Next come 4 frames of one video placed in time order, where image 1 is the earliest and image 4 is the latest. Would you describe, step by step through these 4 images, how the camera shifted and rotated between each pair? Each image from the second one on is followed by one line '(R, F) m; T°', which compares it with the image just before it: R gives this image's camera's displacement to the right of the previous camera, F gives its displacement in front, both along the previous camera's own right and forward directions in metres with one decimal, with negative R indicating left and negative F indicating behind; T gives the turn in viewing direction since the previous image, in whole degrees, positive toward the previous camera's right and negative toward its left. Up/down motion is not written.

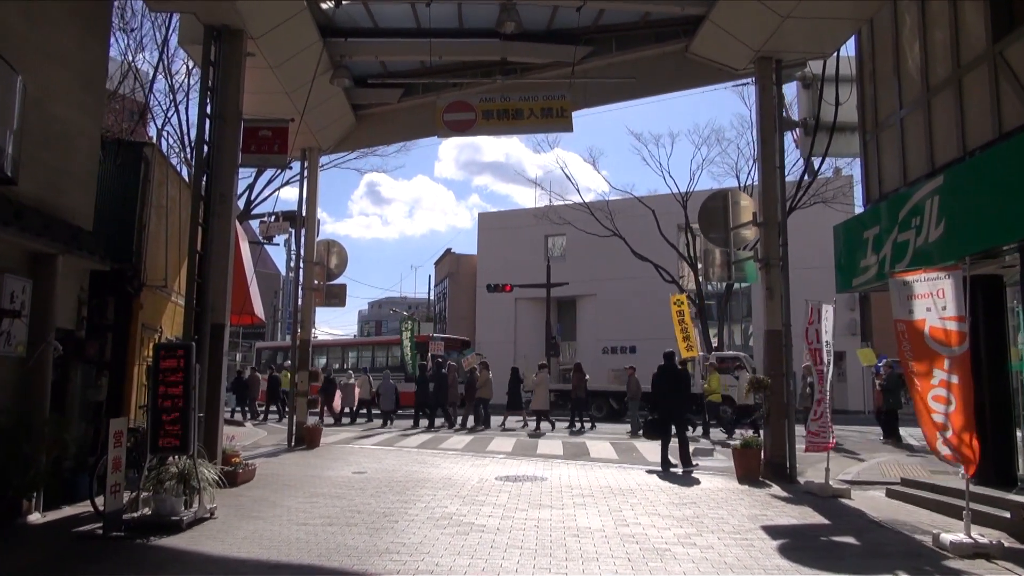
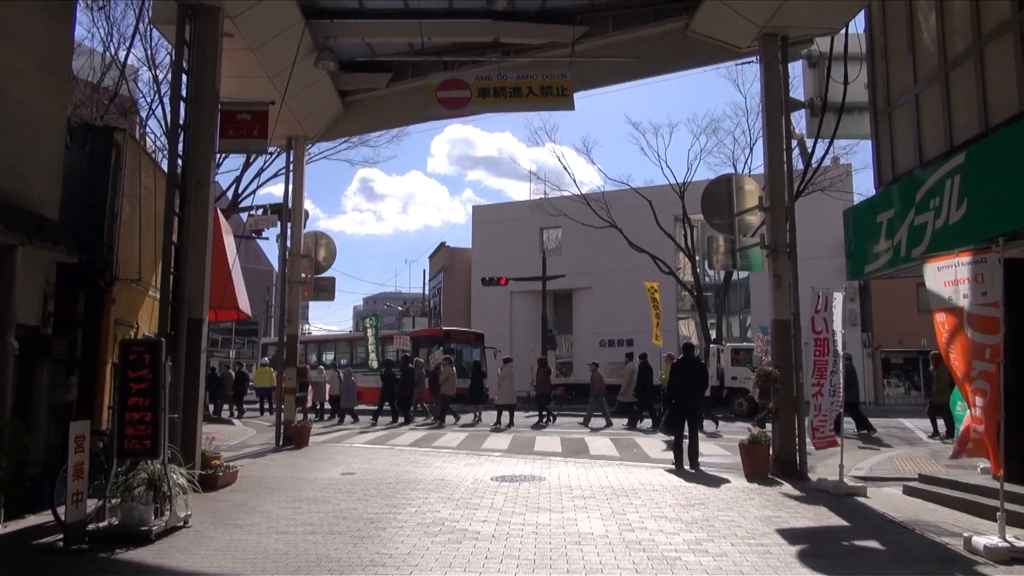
(0.0, +0.6) m; 0°
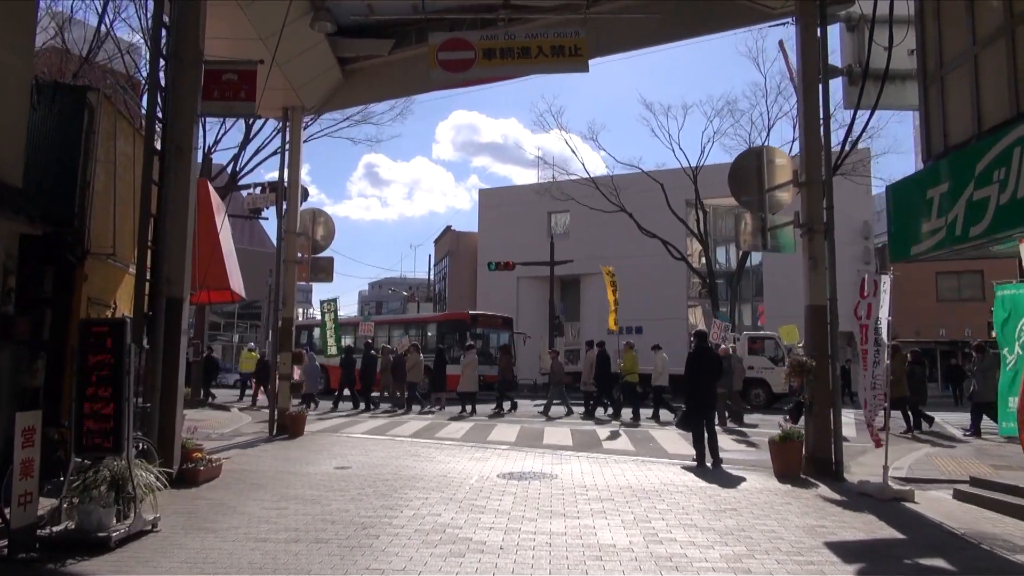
(-0.1, +1.0) m; 0°
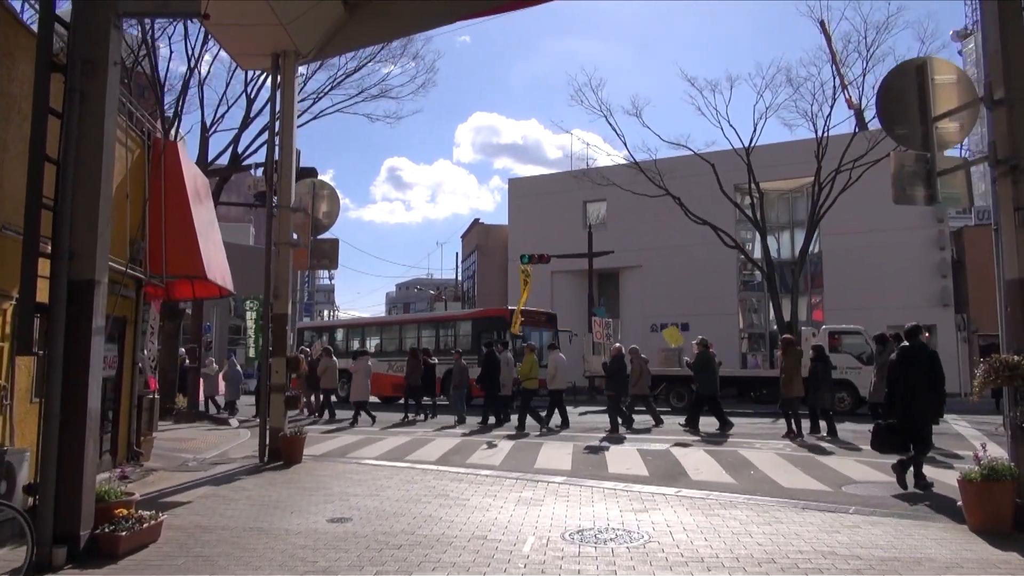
(-0.3, +3.2) m; -2°
